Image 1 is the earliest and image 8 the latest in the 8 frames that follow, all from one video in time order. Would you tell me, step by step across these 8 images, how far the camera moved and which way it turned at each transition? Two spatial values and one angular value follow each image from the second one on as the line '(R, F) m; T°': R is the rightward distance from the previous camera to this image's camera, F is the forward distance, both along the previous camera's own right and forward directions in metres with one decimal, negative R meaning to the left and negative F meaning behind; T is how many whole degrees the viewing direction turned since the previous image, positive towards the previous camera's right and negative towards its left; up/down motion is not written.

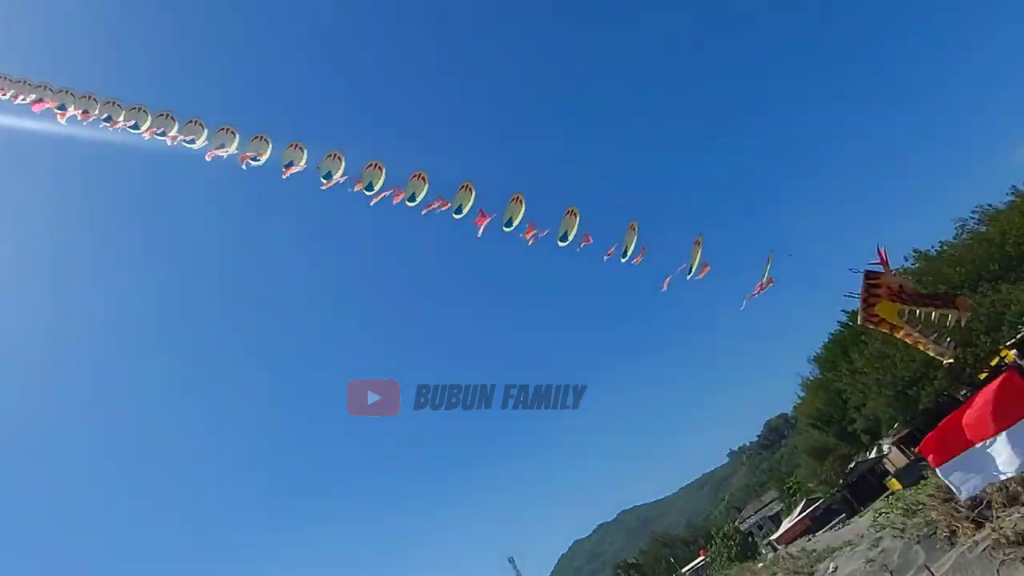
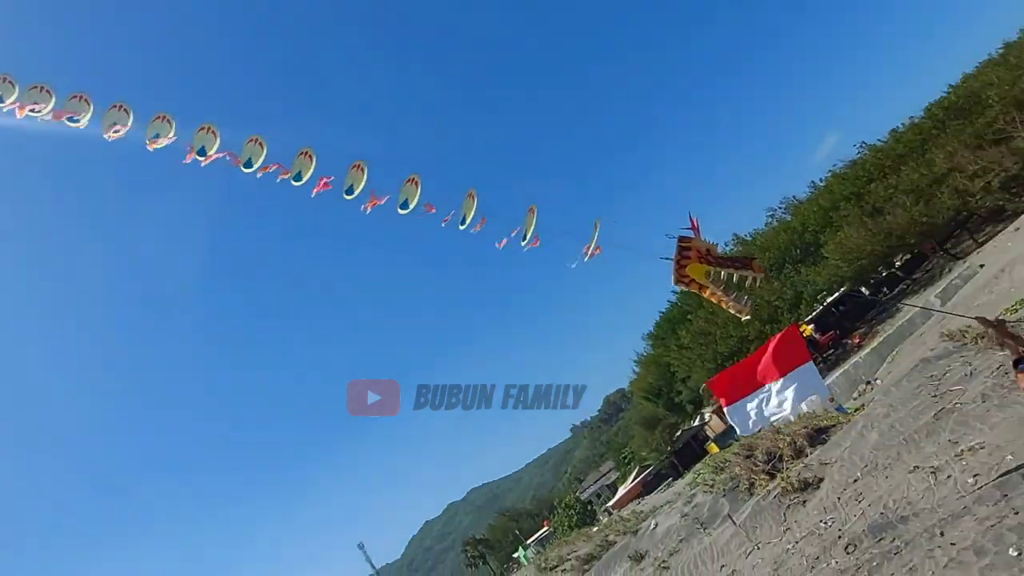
(+0.1, -0.1) m; +12°
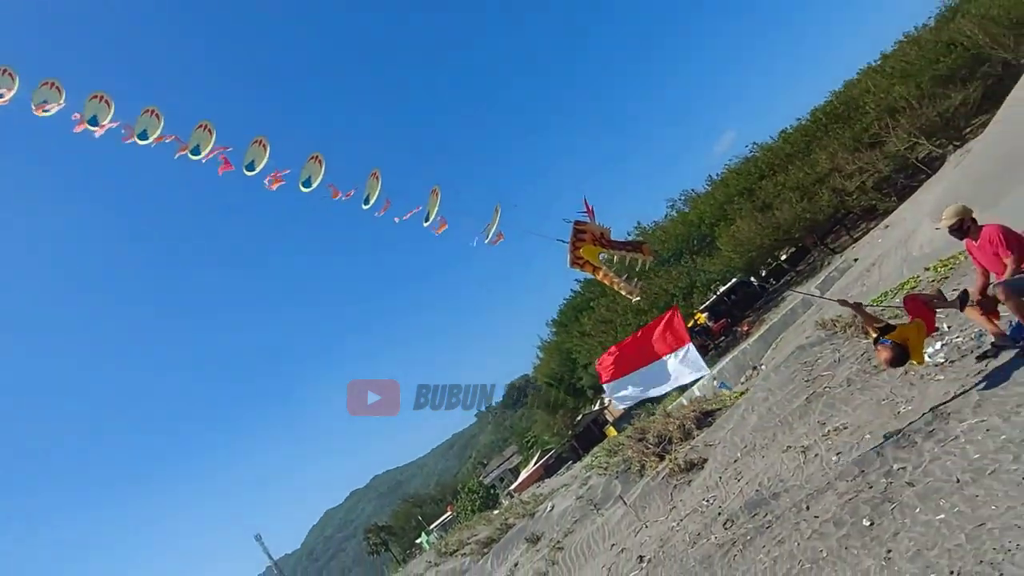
(+0.1, 0.0) m; +8°
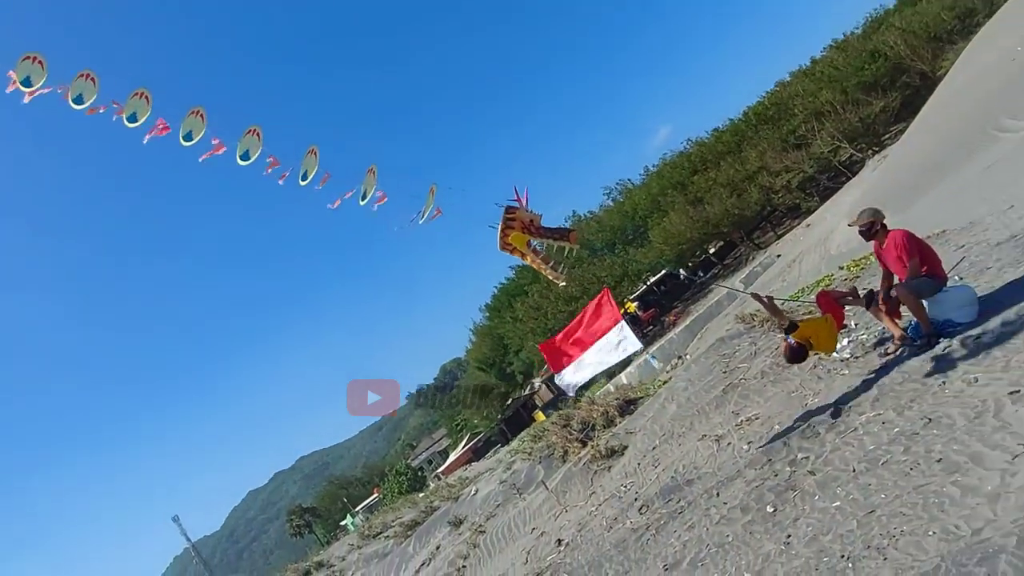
(0.0, 0.0) m; +5°
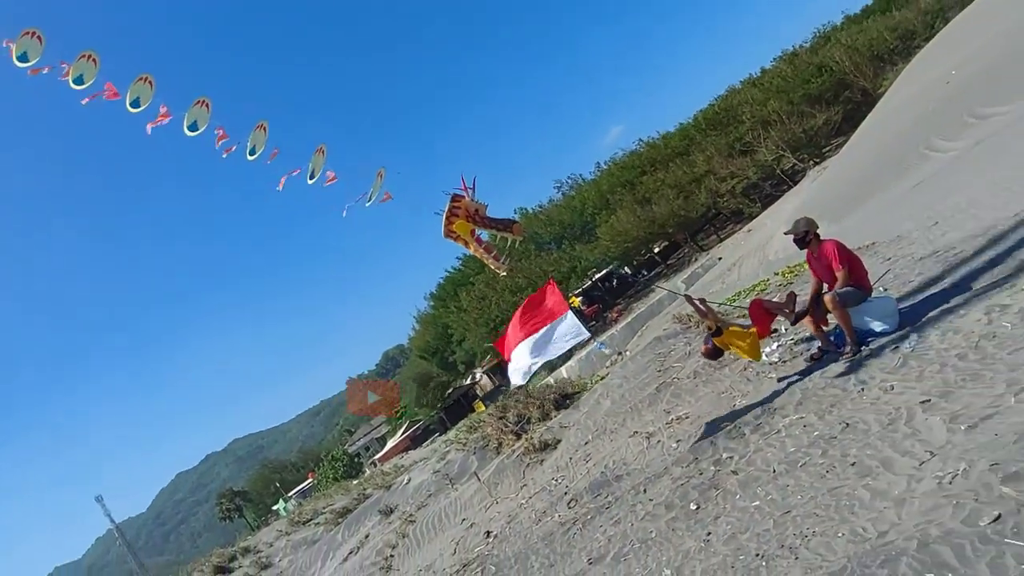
(+0.1, 0.0) m; +4°
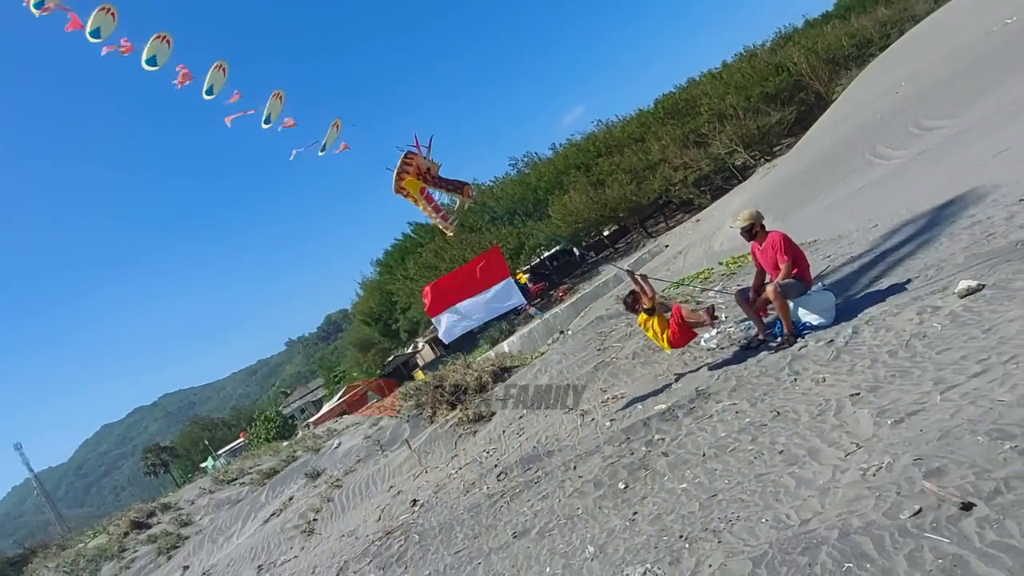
(0.0, +0.1) m; +4°
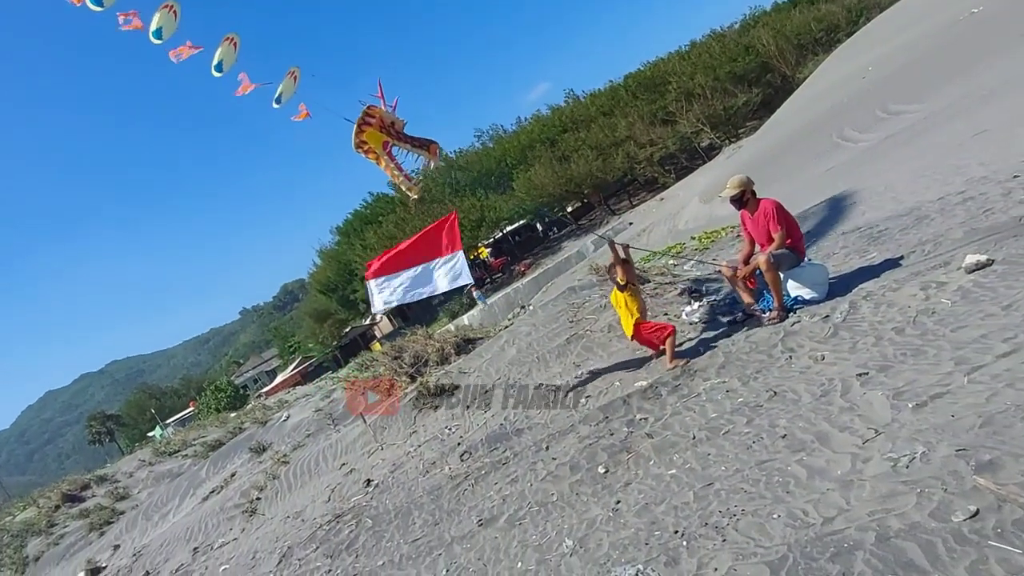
(-0.1, +0.5) m; +3°
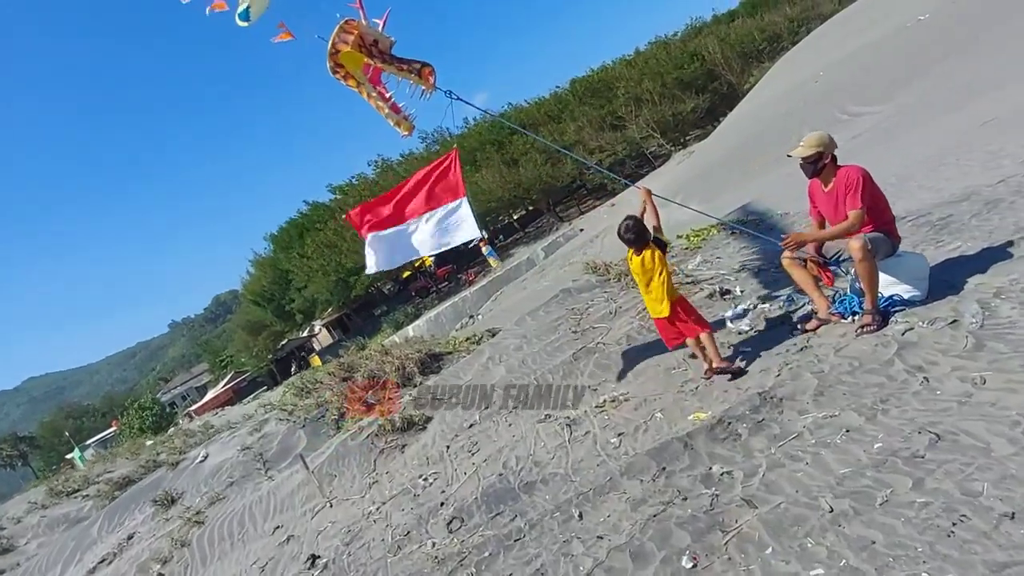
(-0.4, +1.5) m; +5°
